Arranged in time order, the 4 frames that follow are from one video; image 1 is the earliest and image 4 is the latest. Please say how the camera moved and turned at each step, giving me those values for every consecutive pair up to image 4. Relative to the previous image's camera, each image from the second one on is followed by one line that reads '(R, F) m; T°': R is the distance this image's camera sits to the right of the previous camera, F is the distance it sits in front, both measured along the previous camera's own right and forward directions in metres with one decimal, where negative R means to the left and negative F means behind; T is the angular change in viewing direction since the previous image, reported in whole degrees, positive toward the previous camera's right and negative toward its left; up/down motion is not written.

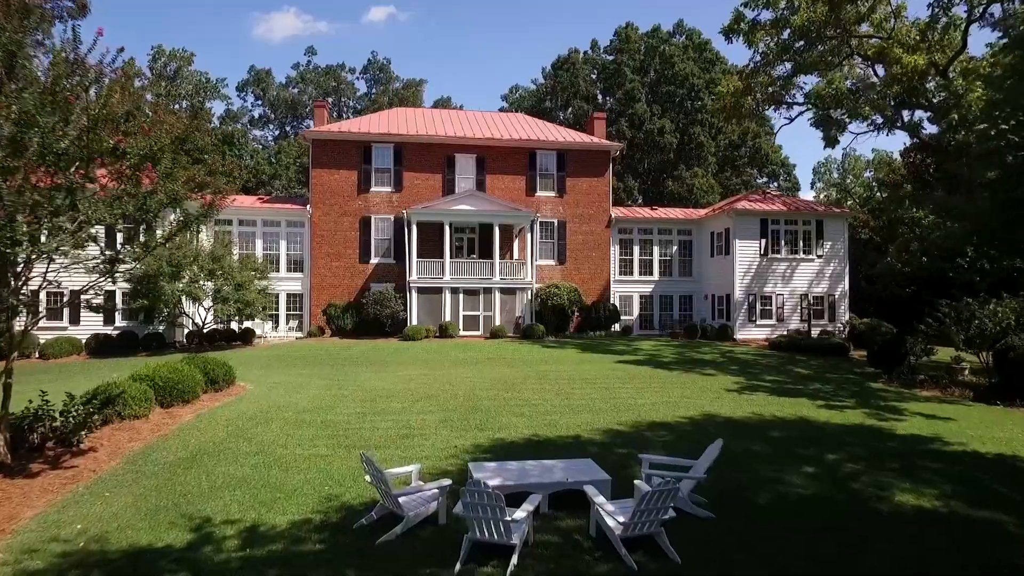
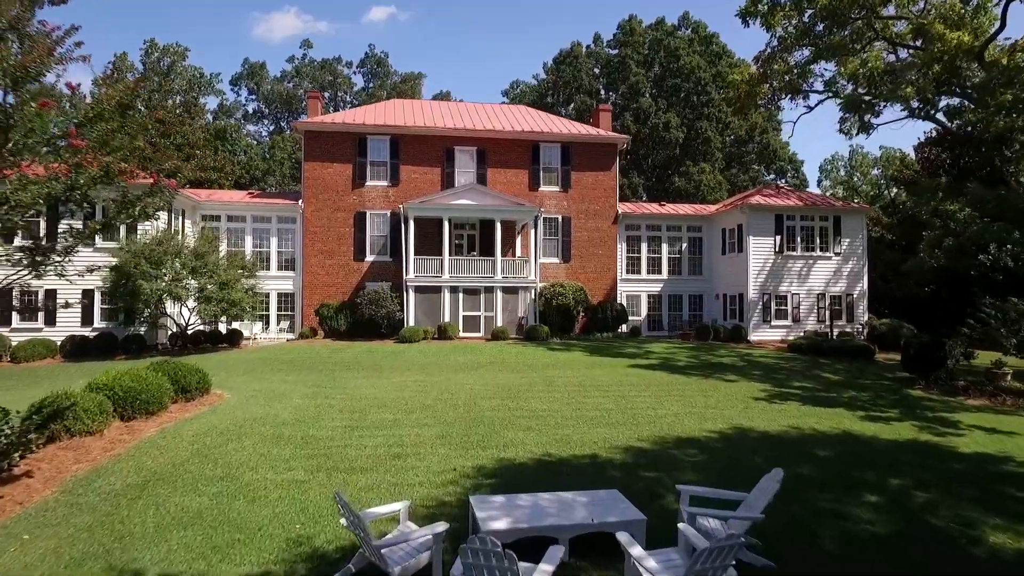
(-0.1, +1.4) m; 0°
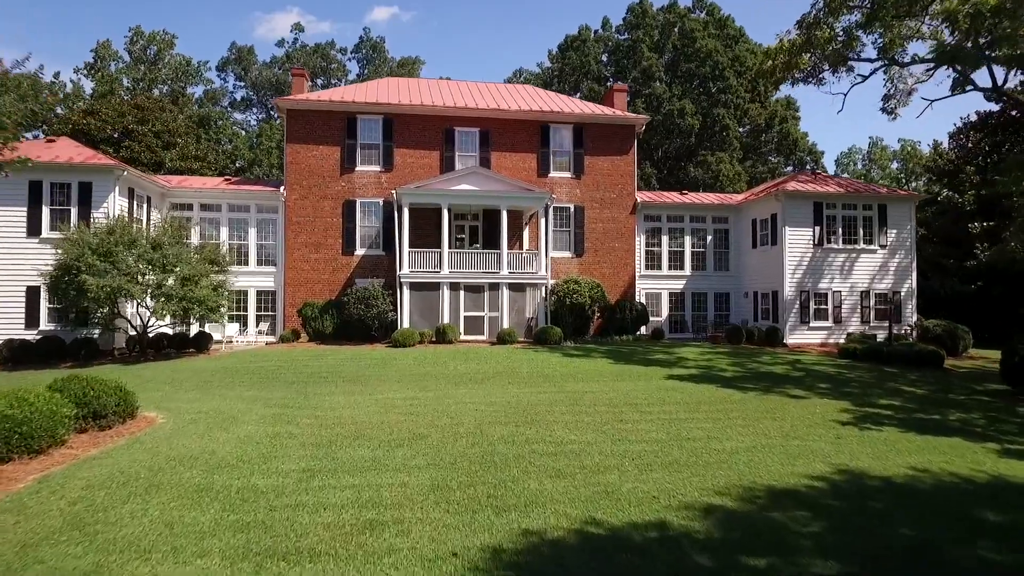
(-0.3, +2.9) m; 0°
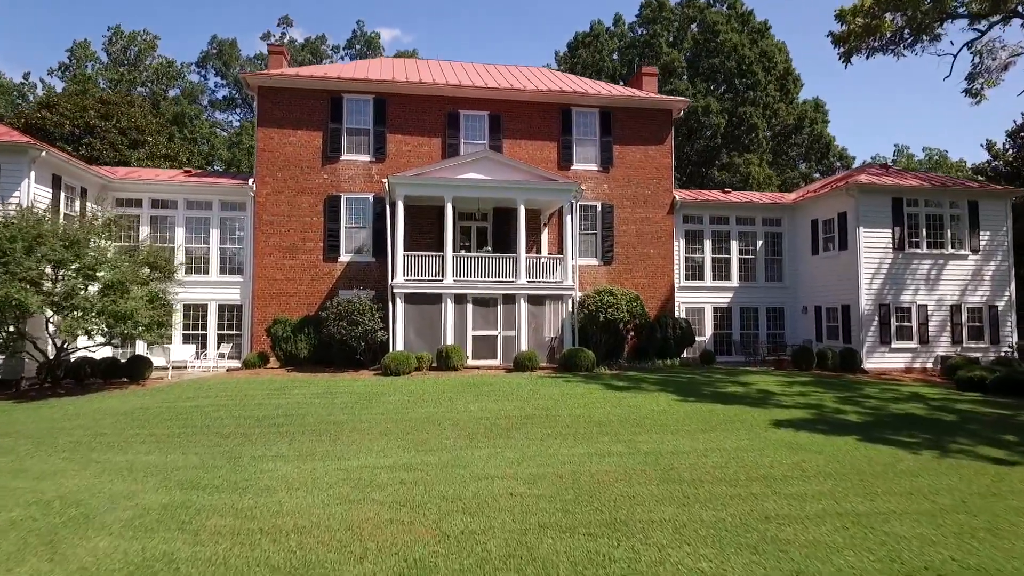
(-0.7, +4.3) m; 0°
